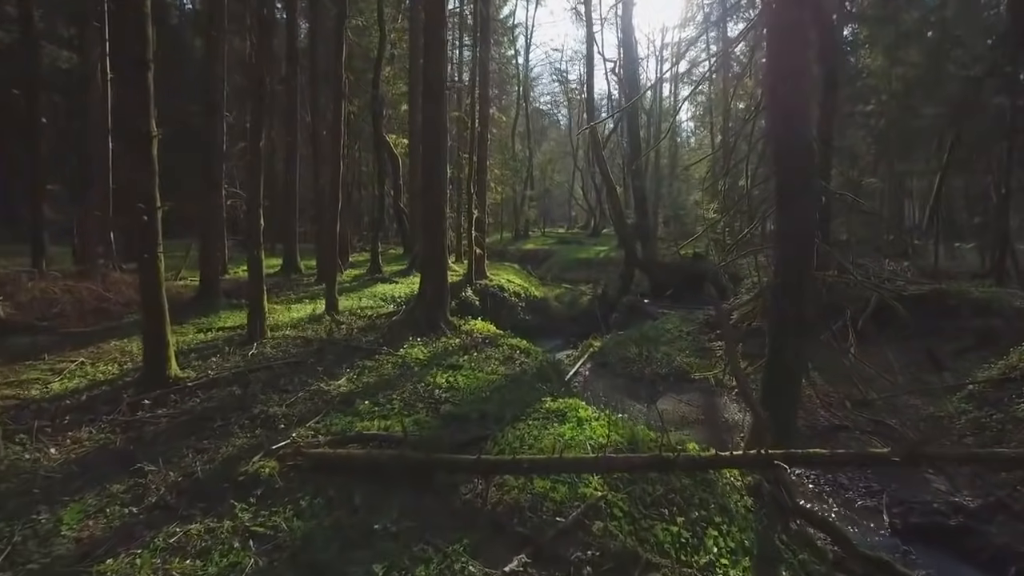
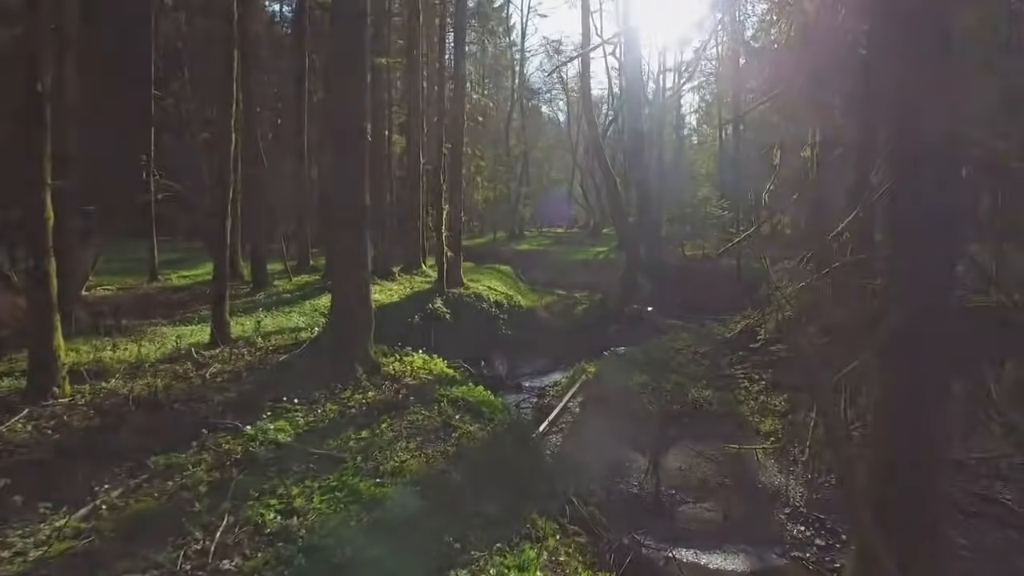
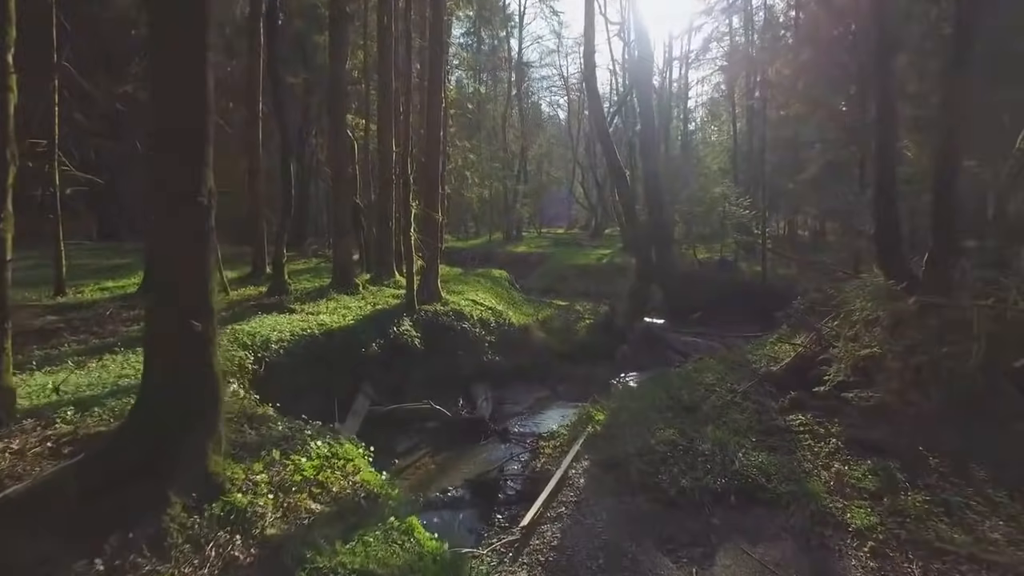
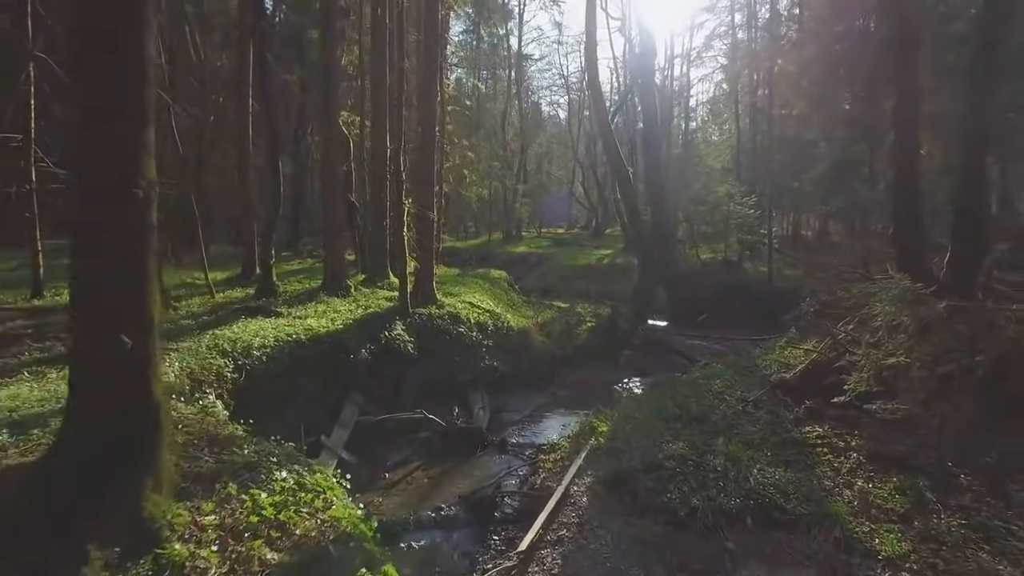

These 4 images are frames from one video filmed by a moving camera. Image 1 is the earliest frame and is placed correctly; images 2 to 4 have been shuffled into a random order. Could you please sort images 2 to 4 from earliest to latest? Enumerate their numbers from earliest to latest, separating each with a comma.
2, 3, 4
